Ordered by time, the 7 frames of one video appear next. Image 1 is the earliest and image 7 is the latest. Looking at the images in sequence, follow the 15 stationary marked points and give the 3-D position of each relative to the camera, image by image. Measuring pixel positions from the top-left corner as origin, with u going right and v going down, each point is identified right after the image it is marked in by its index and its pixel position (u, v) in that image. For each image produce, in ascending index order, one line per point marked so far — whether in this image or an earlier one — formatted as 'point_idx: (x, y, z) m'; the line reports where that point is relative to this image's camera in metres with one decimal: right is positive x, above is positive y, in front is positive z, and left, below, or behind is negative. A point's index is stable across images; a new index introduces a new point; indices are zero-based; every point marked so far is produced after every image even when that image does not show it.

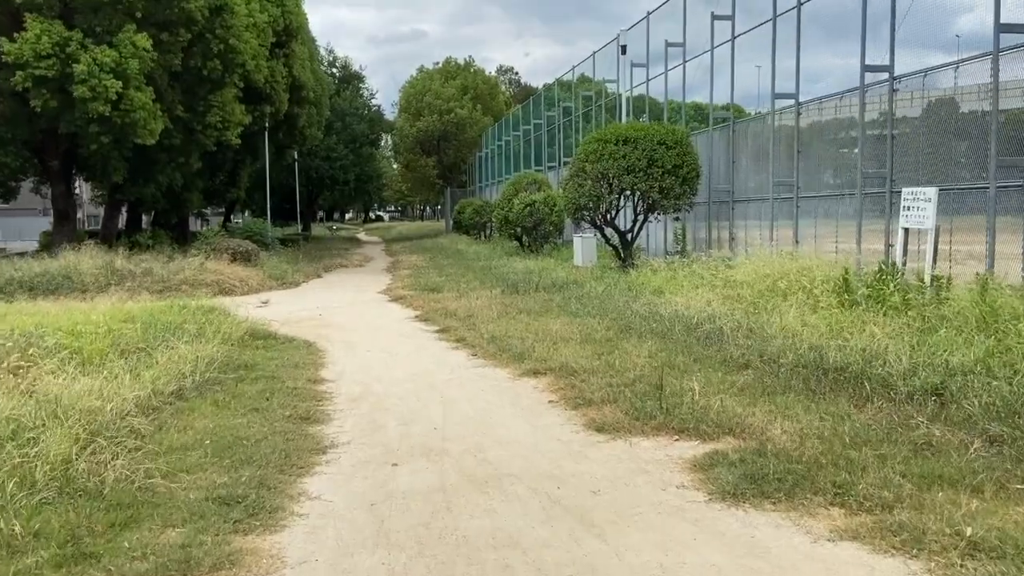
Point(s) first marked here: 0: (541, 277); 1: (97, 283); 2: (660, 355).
0: (+0.8, +0.3, +18.0) m
1: (-10.3, +0.1, +17.5) m
2: (+1.7, -0.8, +8.0) m
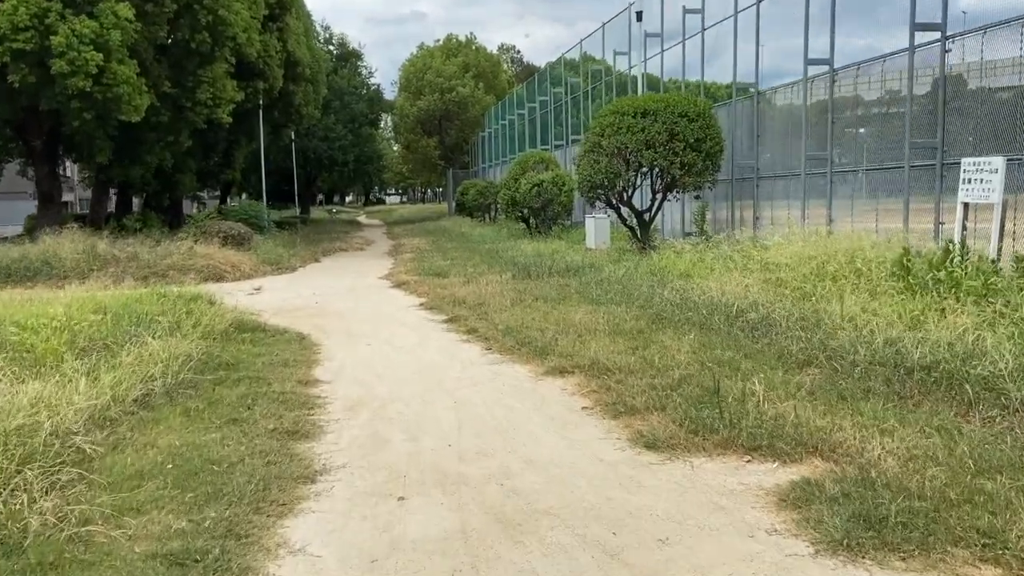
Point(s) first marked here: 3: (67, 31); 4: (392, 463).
0: (+1.0, +0.7, +16.9) m
1: (-10.1, +0.4, +16.4) m
2: (+1.9, -0.6, +6.9) m
3: (-11.3, +6.5, +18.0) m
4: (-0.8, -1.2, +4.7) m
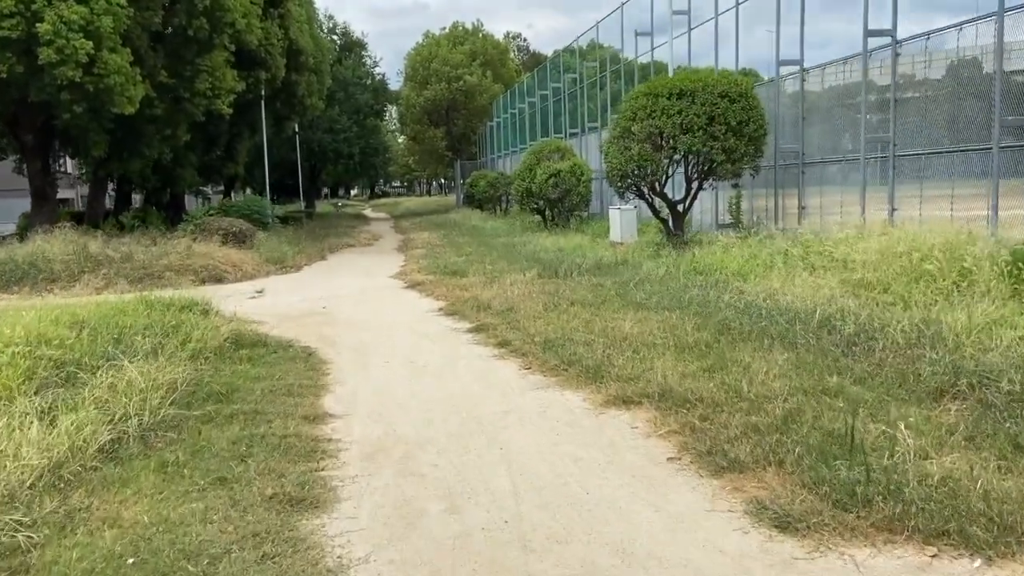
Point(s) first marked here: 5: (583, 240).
0: (+1.5, +0.7, +15.6) m
1: (-9.6, +0.3, +15.2) m
2: (+2.3, -0.7, +5.6) m
3: (-10.9, +6.5, +16.7) m
4: (-0.4, -1.3, +3.4) m
5: (+2.0, +1.3, +19.3) m
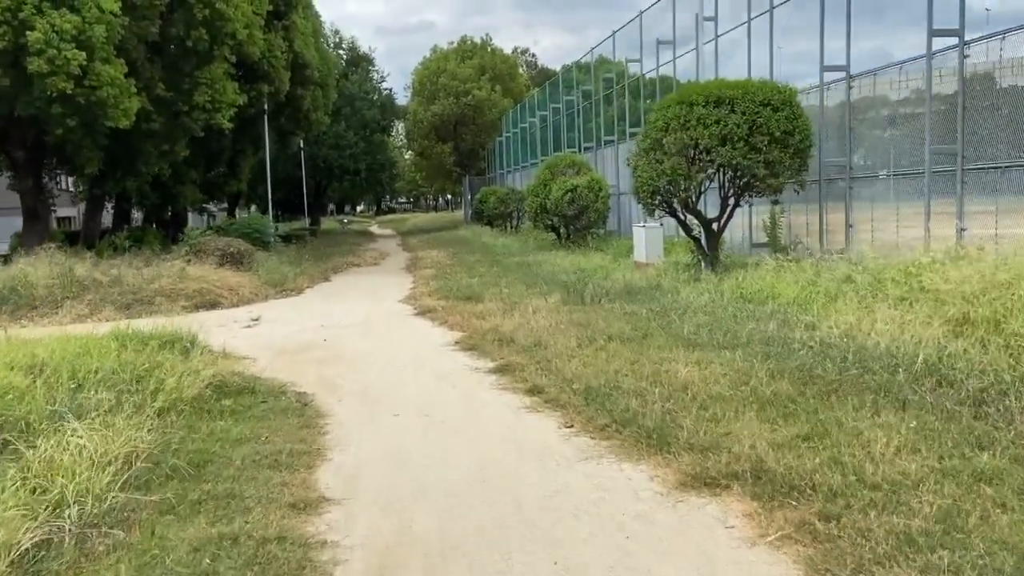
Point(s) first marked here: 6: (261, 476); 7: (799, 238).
0: (+1.9, +0.2, +14.3) m
1: (-9.2, -0.2, +14.0) m
2: (+2.6, -1.0, +4.3) m
3: (-10.5, +5.9, +15.7) m
4: (-0.1, -1.6, +2.2) m
5: (+2.4, +0.7, +18.1) m
6: (-1.7, -1.3, +4.8) m
7: (+6.0, +1.1, +14.5) m
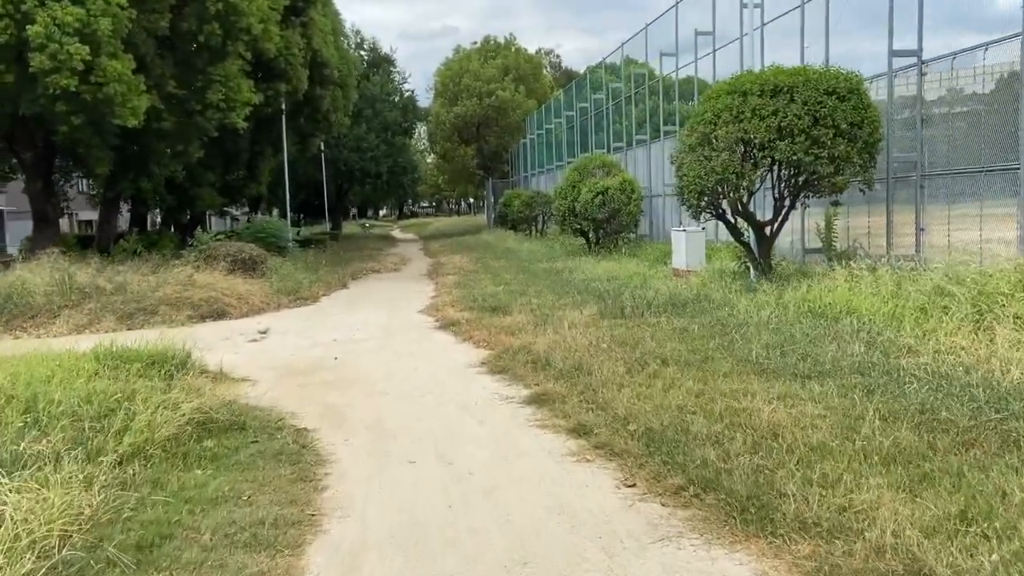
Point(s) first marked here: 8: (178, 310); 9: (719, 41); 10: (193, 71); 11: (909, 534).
0: (+2.4, 0.0, +13.0) m
1: (-8.7, -0.4, +13.1) m
2: (+2.9, -1.1, +3.0) m
3: (-9.9, +5.7, +14.8) m
4: (+0.1, -1.7, +0.9) m
5: (+3.1, +0.5, +16.8) m
6: (-1.5, -1.4, +3.6) m
7: (+6.5, +0.9, +13.1) m
8: (-6.5, -0.4, +13.6) m
9: (+5.9, +7.0, +19.7) m
10: (-8.7, +5.9, +19.1) m
11: (+1.9, -1.2, +3.4) m
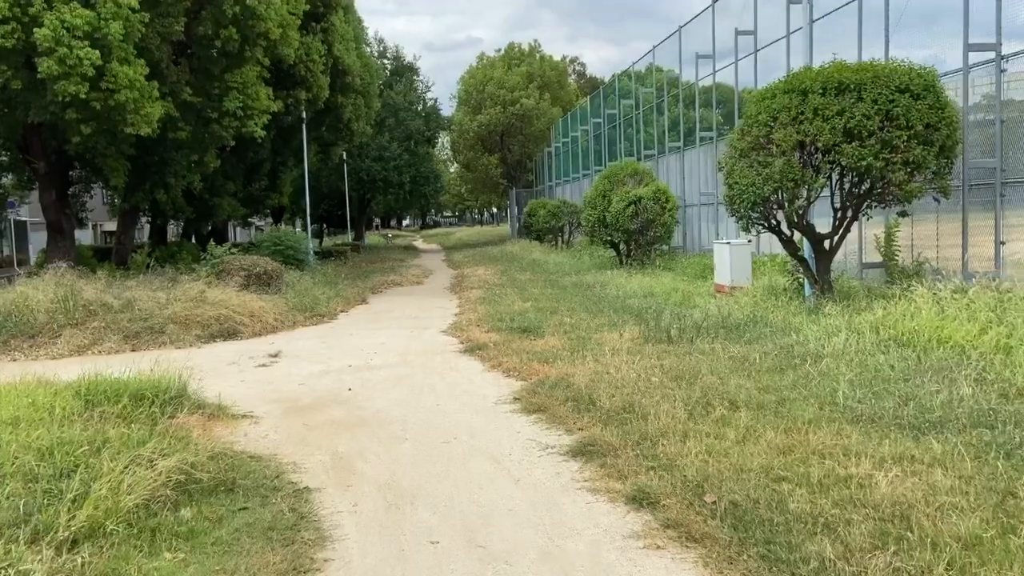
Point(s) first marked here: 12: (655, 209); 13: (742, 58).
0: (+3.0, -0.3, +11.9) m
1: (-8.1, -0.7, +12.3) m
2: (+3.1, -1.3, +1.9) m
3: (-9.3, +5.4, +14.1) m
4: (+0.2, -1.8, -0.1) m
5: (+3.7, +0.1, +15.6) m
6: (-1.2, -1.6, +2.6) m
7: (+7.1, +0.5, +11.8) m
8: (-5.9, -0.8, +12.7) m
9: (+6.6, +6.6, +18.5) m
10: (-8.0, +5.5, +18.3) m
11: (+2.1, -1.4, +2.3) m
12: (+4.1, +2.3, +19.9) m
13: (+6.4, +6.5, +19.8) m
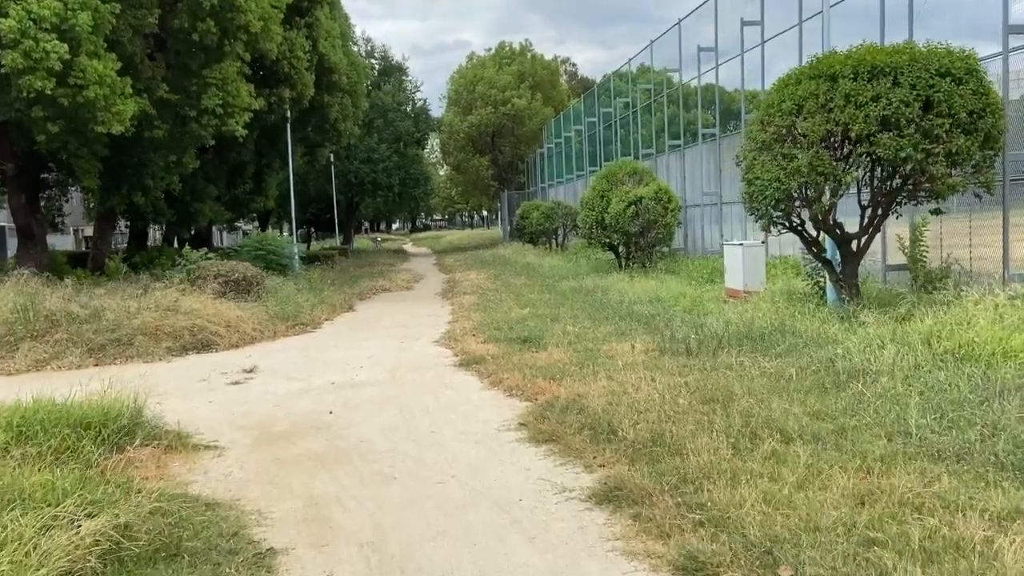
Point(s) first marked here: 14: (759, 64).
0: (+2.9, -0.4, +11.0) m
1: (-8.2, -0.8, +11.2) m
2: (+3.2, -1.4, +0.9) m
3: (-9.4, +5.2, +13.1) m
4: (+0.4, -1.9, -1.1) m
5: (+3.6, 0.0, +14.7) m
6: (-1.1, -1.7, +1.6) m
7: (+7.0, +0.5, +10.9) m
8: (-6.0, -0.9, +11.6) m
9: (+6.5, +6.5, +17.7) m
10: (-8.1, +5.4, +17.3) m
11: (+2.3, -1.4, +1.3) m
12: (+3.9, +2.1, +19.0) m
13: (+6.2, +6.4, +18.9) m
14: (+6.3, +5.8, +18.1) m
